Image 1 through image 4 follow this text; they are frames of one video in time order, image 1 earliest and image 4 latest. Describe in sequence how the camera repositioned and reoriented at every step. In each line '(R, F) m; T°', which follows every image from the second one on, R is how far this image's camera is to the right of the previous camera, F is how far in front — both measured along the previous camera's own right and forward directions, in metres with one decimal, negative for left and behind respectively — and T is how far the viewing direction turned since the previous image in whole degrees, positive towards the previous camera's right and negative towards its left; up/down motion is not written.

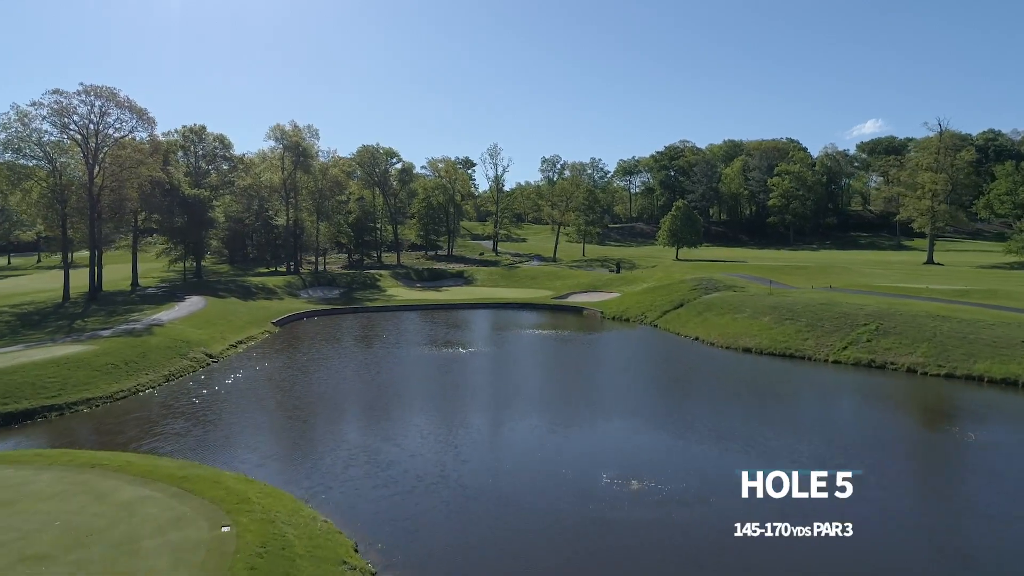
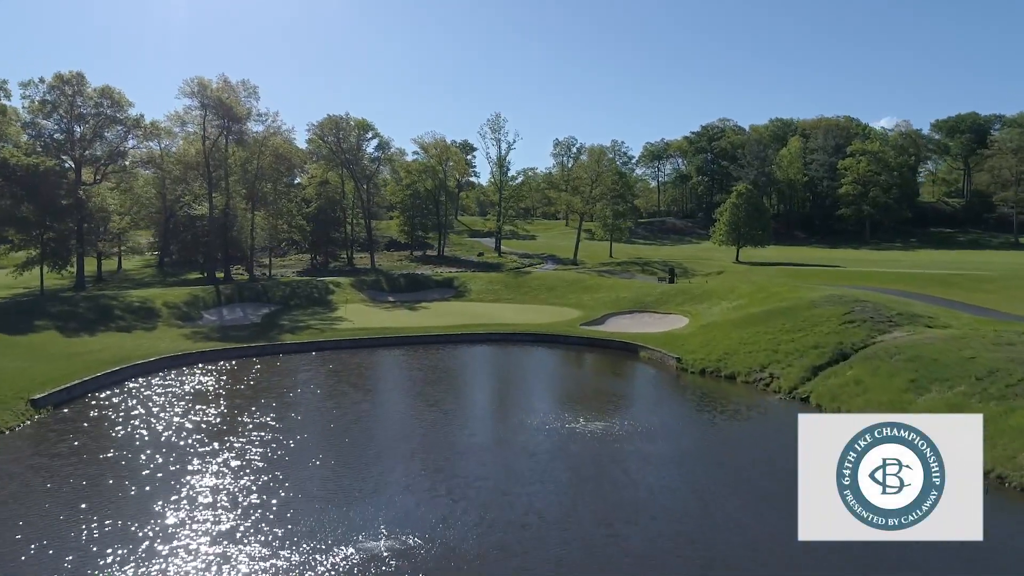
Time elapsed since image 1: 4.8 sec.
(-0.1, +21.0) m; 0°
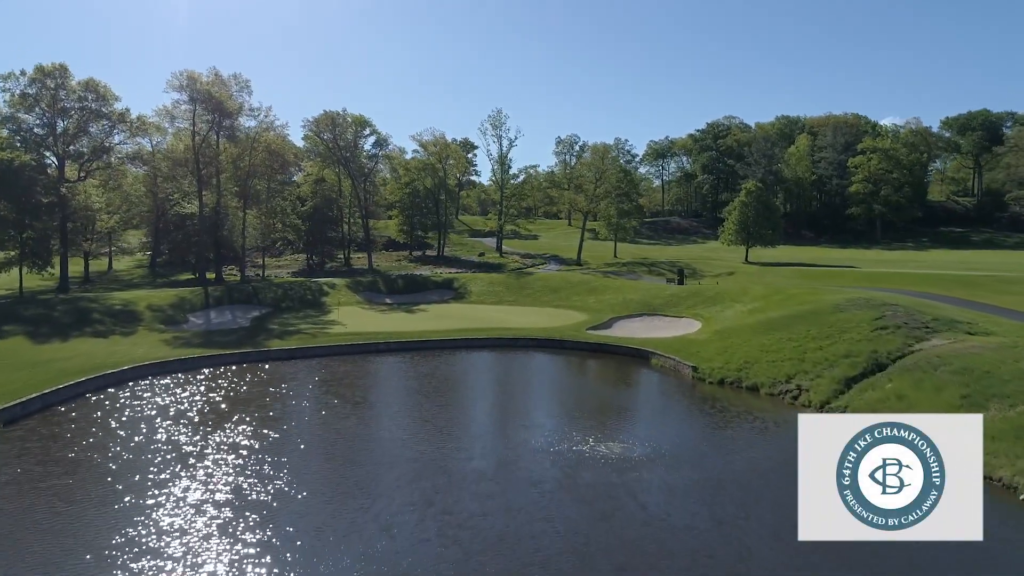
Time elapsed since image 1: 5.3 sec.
(0.0, +2.1) m; 0°
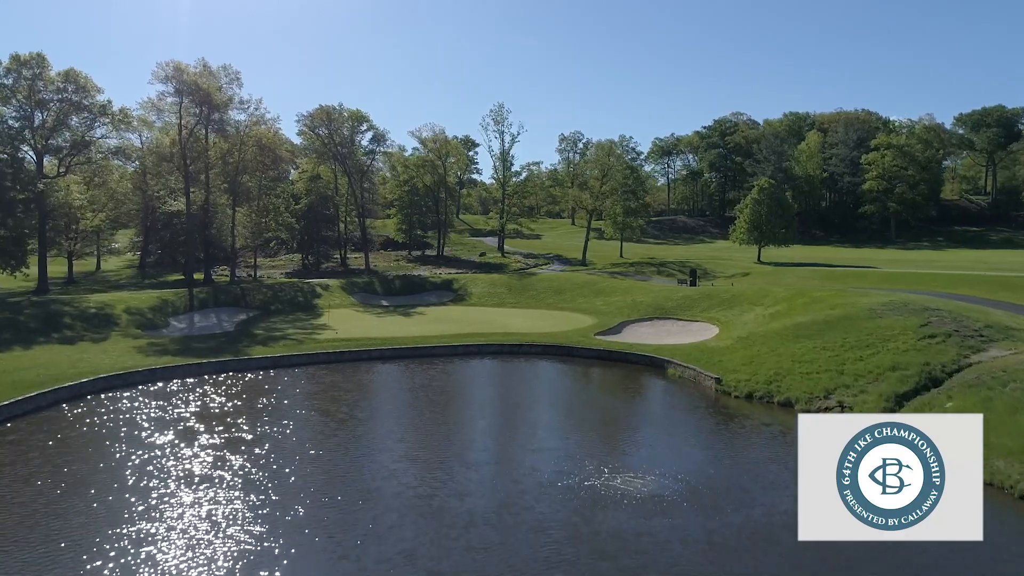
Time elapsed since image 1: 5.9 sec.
(0.0, +2.6) m; 0°
